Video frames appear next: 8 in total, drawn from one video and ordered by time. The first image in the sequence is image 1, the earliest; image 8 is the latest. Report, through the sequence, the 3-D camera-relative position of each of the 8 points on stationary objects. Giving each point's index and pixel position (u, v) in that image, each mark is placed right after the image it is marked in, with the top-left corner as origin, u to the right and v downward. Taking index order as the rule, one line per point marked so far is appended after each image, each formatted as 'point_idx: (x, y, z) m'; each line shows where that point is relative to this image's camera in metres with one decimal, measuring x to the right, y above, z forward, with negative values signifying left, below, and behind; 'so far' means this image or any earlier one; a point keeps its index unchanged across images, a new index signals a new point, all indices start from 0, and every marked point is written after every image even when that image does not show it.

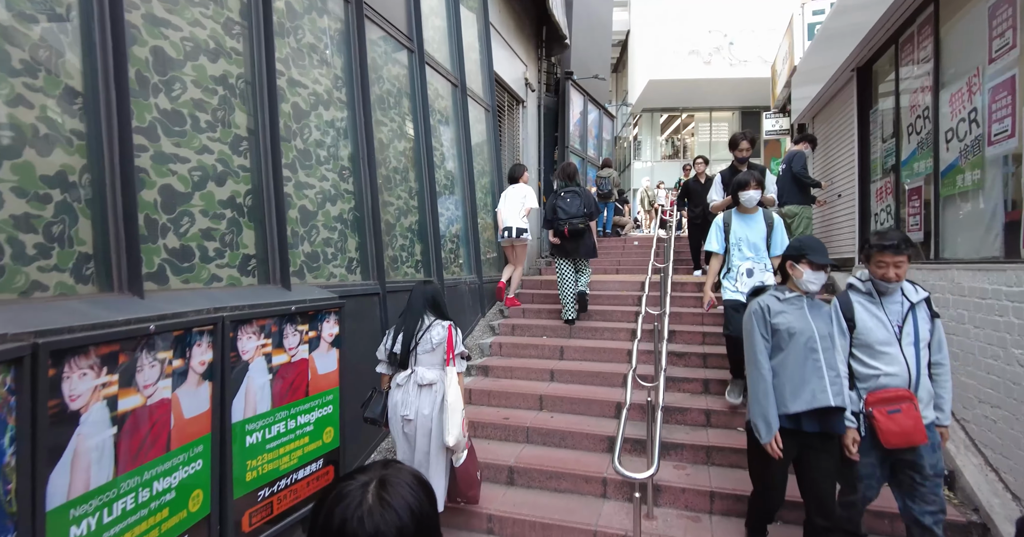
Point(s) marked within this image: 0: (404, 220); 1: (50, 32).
0: (-1.1, +0.5, +5.0) m
1: (-2.1, +1.1, +2.2) m
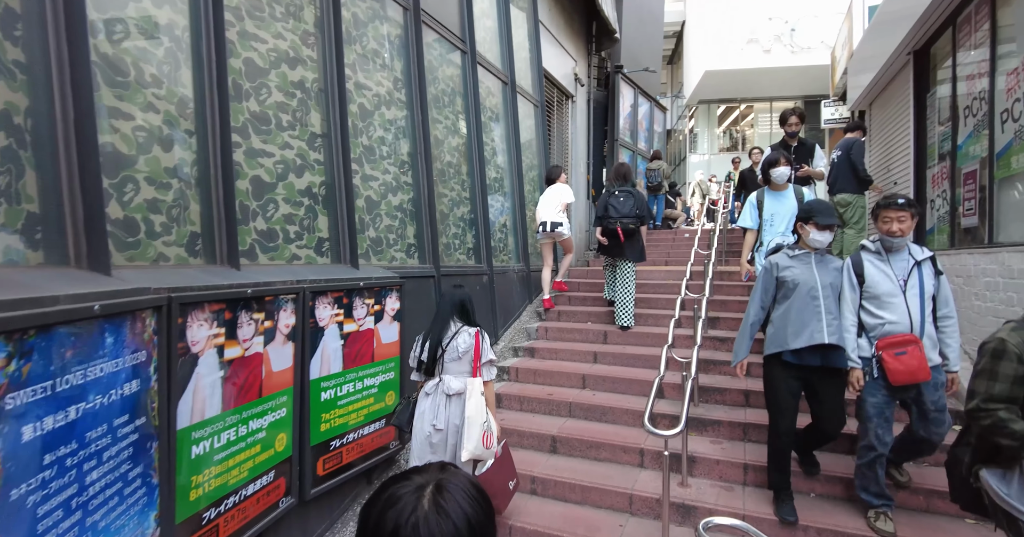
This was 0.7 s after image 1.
0: (-0.6, +0.6, +5.4) m
1: (-1.9, +1.2, +2.7) m
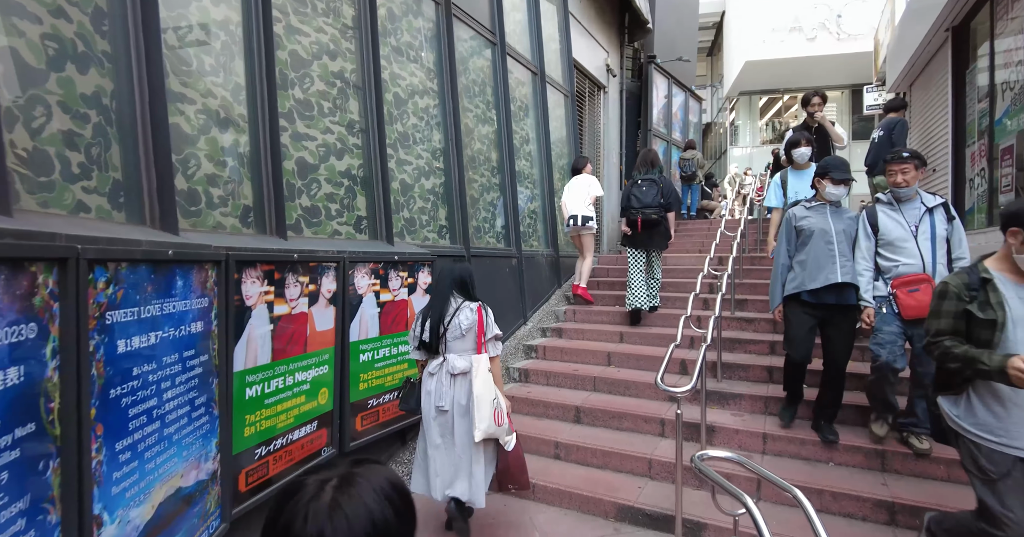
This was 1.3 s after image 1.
0: (-0.3, +0.8, +5.6) m
1: (-1.8, +1.4, +3.0) m
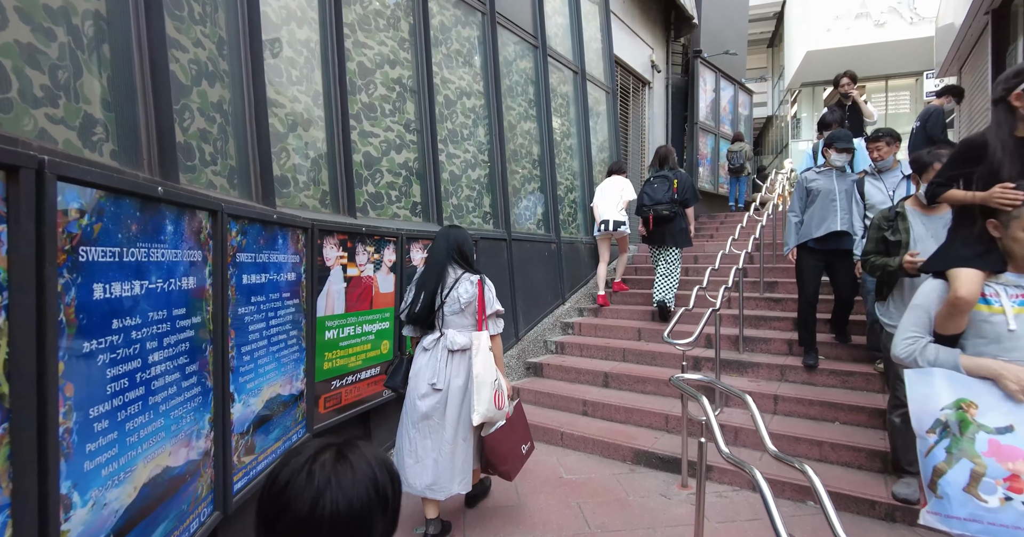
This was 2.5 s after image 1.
0: (+0.2, +1.0, +6.1) m
1: (-1.5, +1.6, +3.7) m
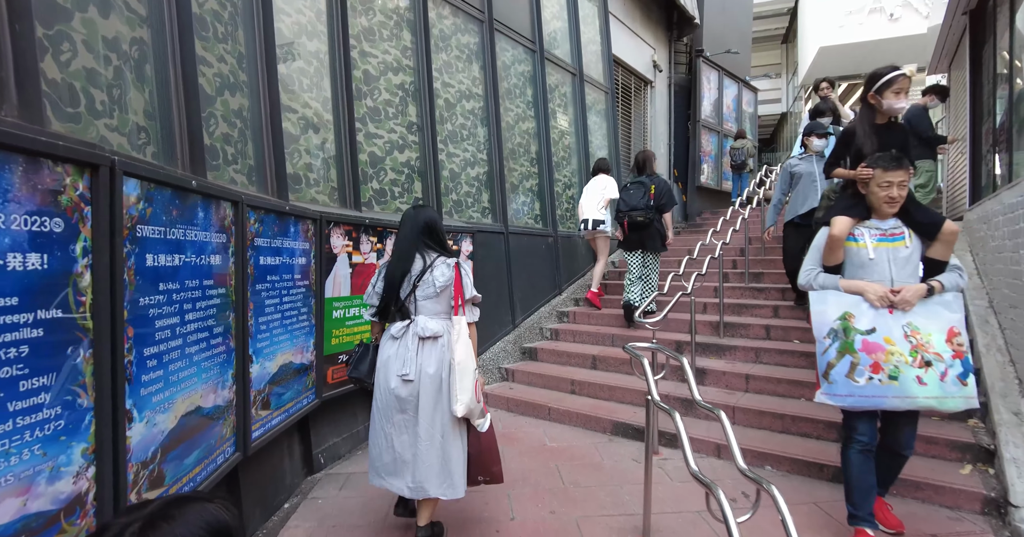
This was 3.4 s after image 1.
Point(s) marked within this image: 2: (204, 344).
0: (+0.2, +1.1, +6.5) m
1: (-1.6, +1.7, +4.1) m
2: (-1.3, -0.3, +2.1) m
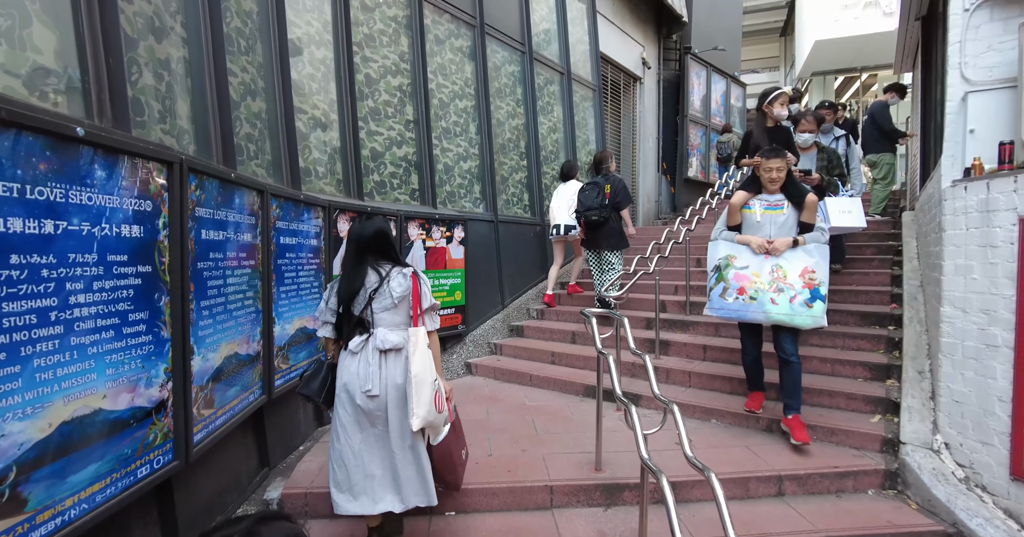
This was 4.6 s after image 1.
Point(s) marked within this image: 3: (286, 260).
0: (+0.1, +1.3, +7.0) m
1: (-1.8, +1.9, +4.7) m
2: (-1.5, -0.2, +2.7) m
3: (-1.5, +0.1, +3.3) m
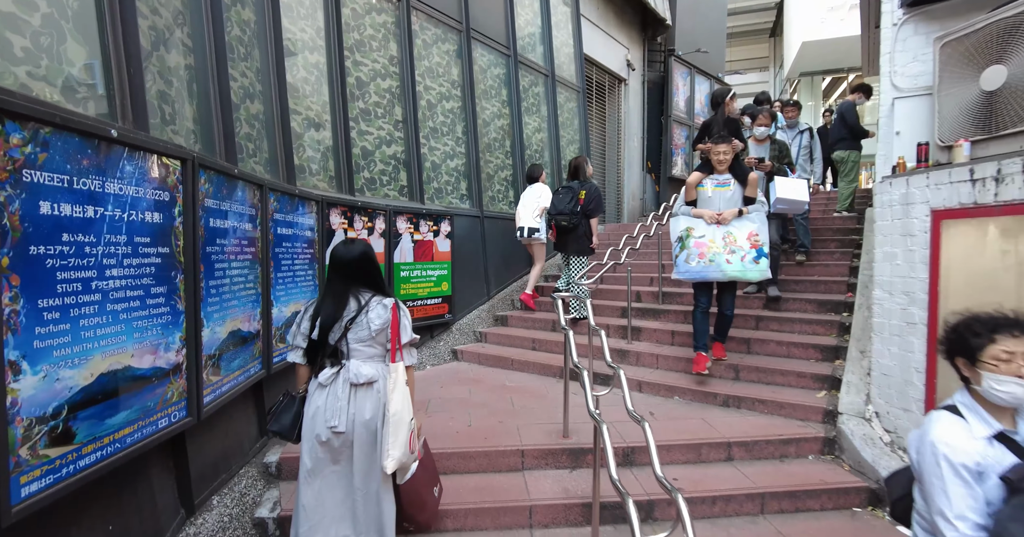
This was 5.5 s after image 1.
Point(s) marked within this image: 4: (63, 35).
0: (-0.2, +1.4, +7.3) m
1: (-2.0, +1.9, +5.0) m
2: (-1.6, -0.1, +3.0) m
3: (-1.7, +0.1, +3.6) m
4: (-1.9, +1.0, +2.1) m
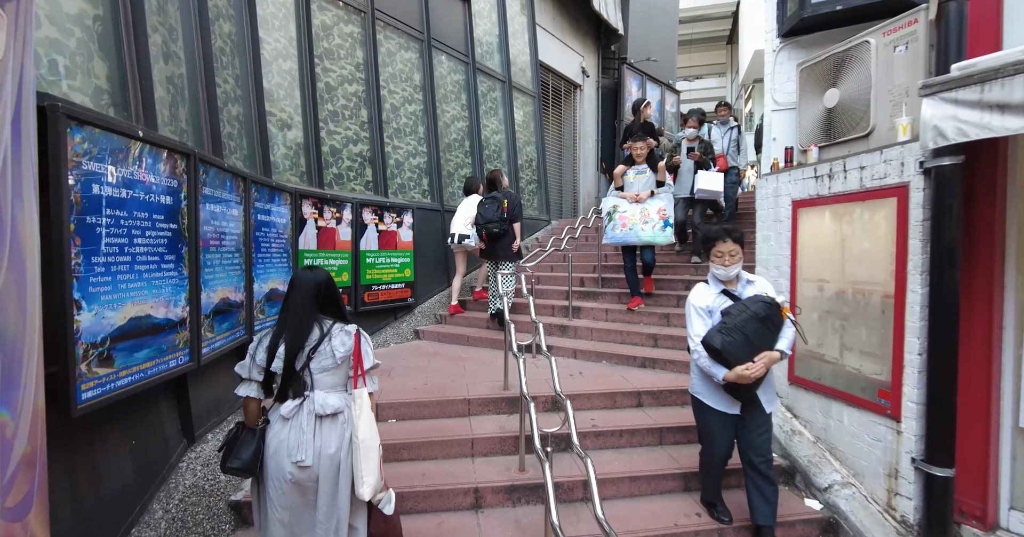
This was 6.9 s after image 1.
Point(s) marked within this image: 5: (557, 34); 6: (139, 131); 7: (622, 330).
0: (-0.8, +1.6, +8.0) m
1: (-2.5, +2.1, +5.5) m
2: (-2.0, 0.0, +3.5) m
3: (-2.1, +0.3, +4.2) m
4: (-2.3, +1.2, +2.6) m
5: (+1.0, +5.4, +11.3) m
6: (-1.9, +0.7, +2.5) m
7: (+1.2, -0.7, +5.3) m
